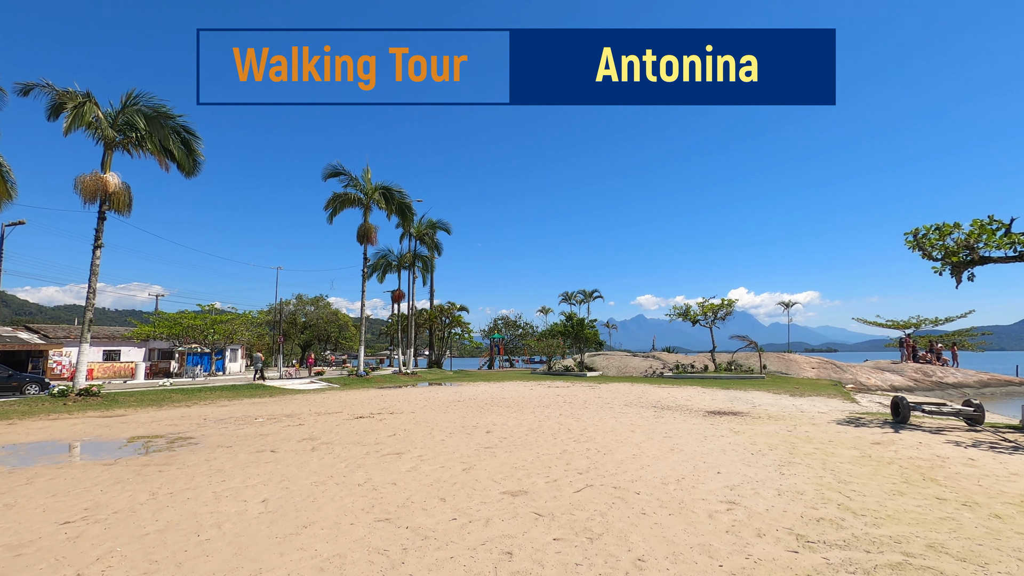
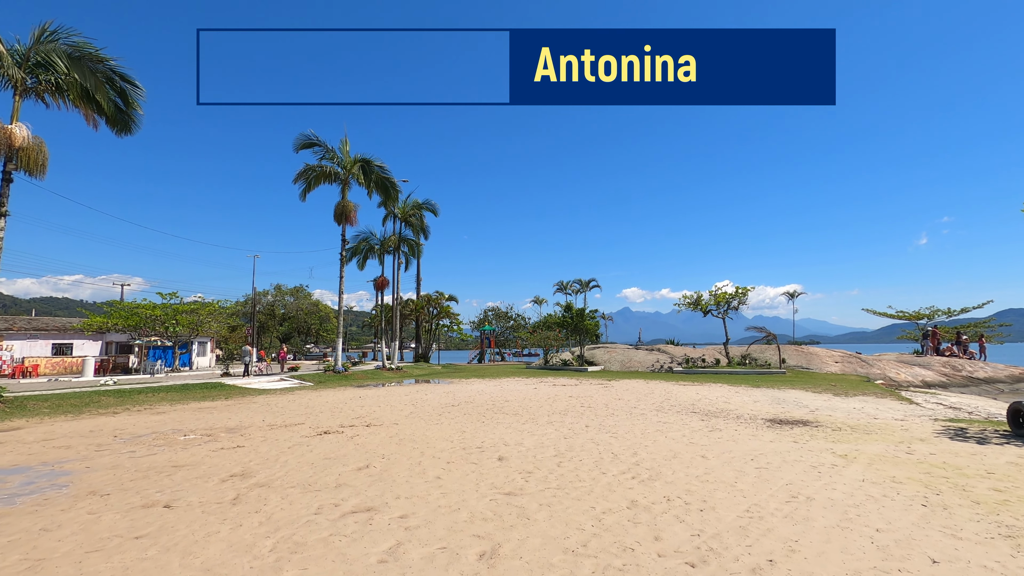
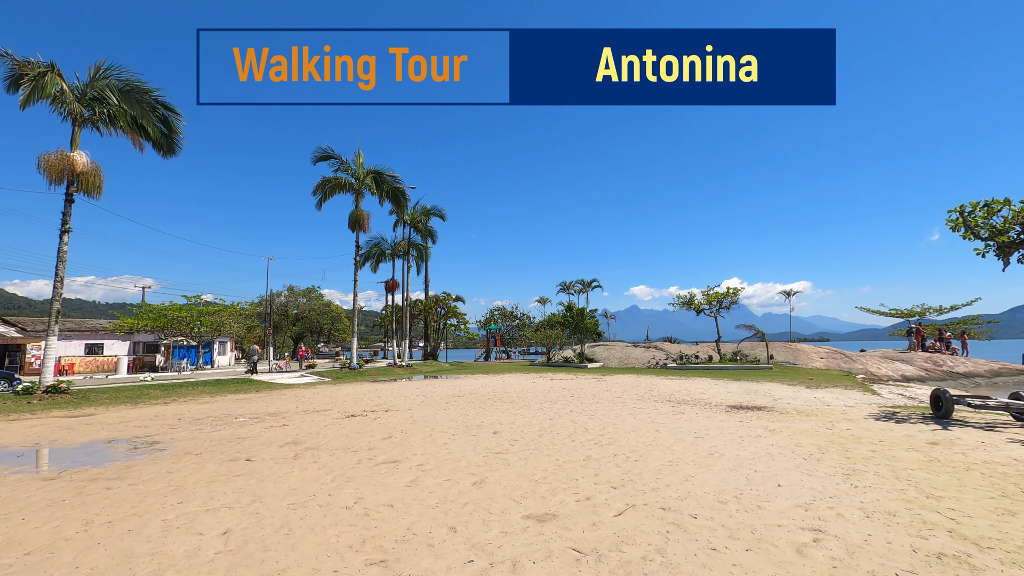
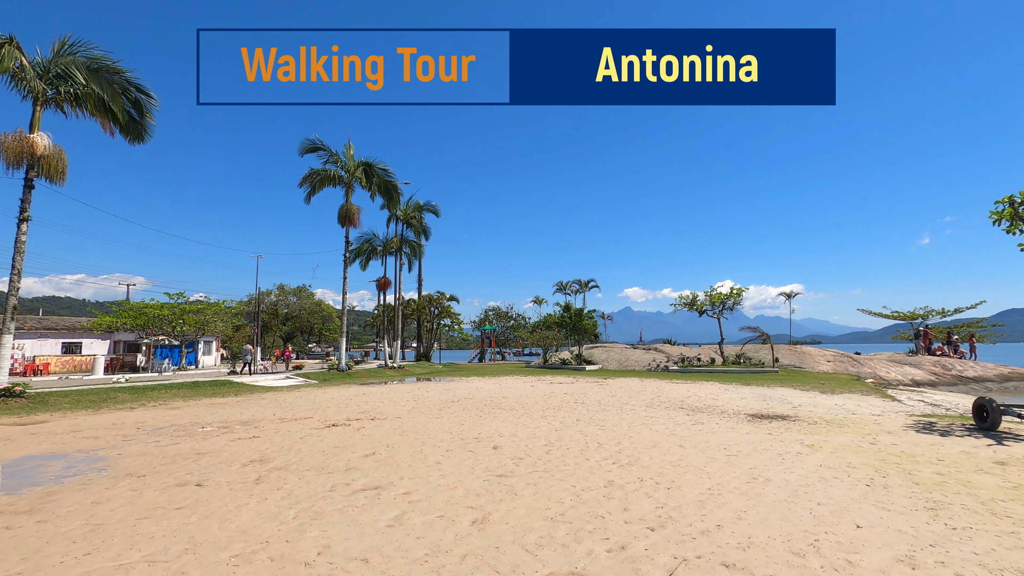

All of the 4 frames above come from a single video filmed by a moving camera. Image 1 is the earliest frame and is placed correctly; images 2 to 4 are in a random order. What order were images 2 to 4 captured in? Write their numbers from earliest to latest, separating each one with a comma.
3, 4, 2
